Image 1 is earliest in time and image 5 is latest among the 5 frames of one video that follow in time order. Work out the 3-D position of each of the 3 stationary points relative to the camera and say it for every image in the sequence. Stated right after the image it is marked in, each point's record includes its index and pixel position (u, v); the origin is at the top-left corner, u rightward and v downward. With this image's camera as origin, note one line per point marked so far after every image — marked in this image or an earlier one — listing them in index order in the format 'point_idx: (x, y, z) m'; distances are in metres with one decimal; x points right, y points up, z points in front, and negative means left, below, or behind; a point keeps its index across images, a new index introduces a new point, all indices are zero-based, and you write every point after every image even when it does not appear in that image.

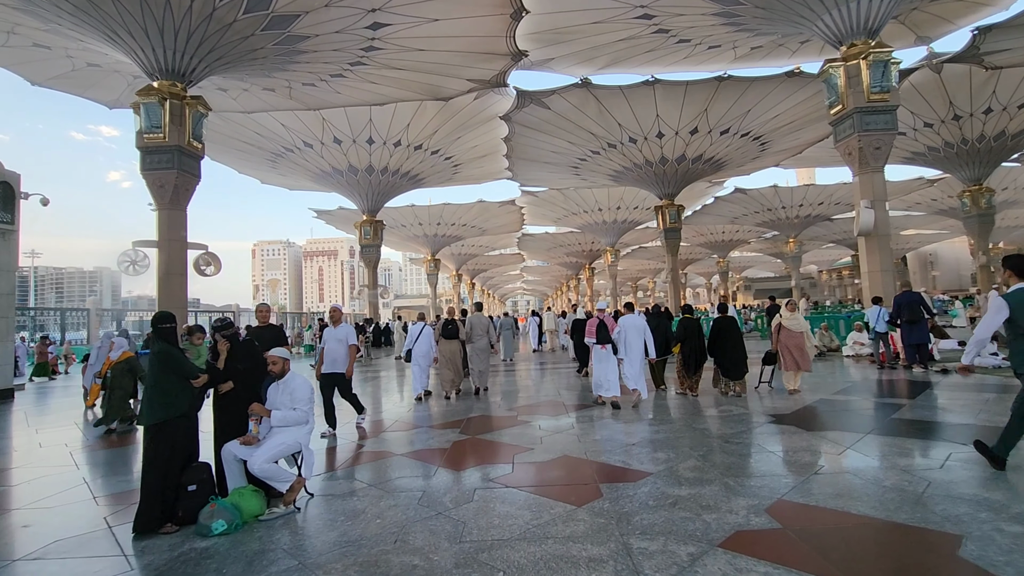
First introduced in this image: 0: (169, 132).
0: (-6.4, +2.9, +9.9) m
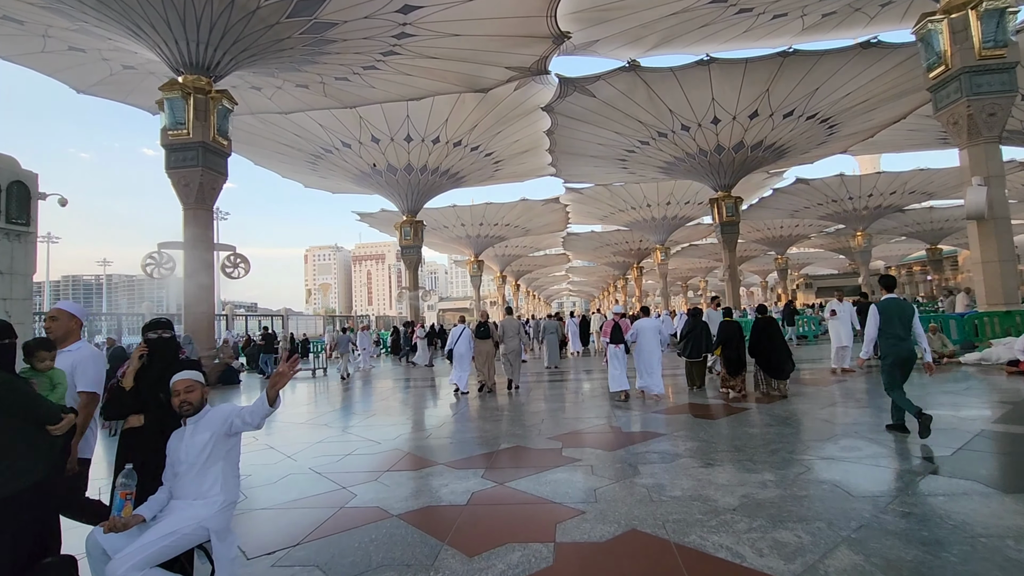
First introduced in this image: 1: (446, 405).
0: (-5.7, +2.9, +9.4) m
1: (-0.9, -1.6, +7.6) m
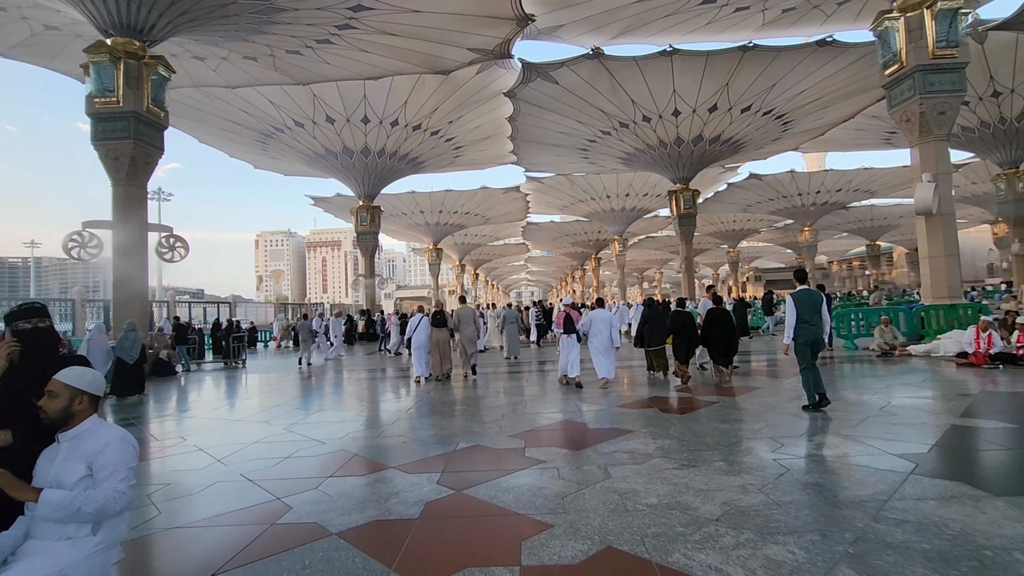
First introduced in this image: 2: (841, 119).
0: (-6.3, +3.1, +8.6) m
1: (-1.5, -1.5, +7.2) m
2: (+12.0, +6.2, +19.1) m
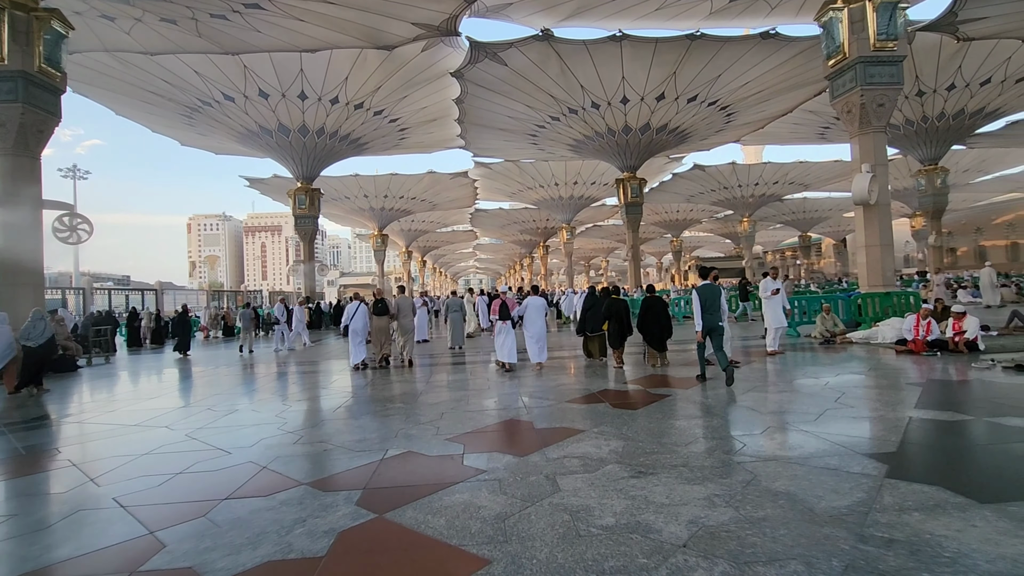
0: (-7.2, +3.3, +7.5) m
1: (-2.2, -1.3, +6.7) m
2: (+10.0, +6.6, +19.7) m
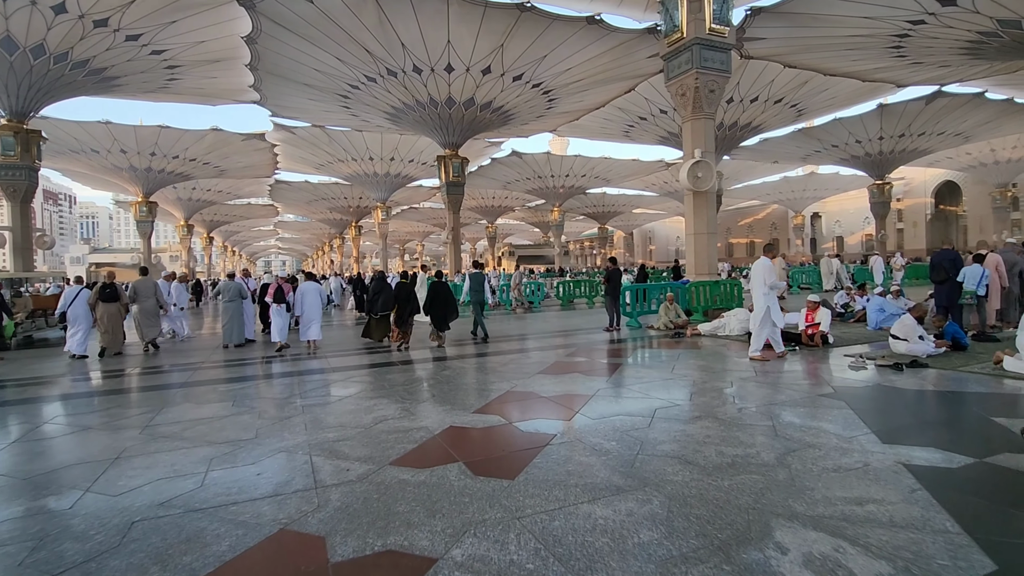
0: (-8.8, +3.6, +2.9) m
1: (-4.0, -1.1, +4.0) m
2: (+3.3, +7.1, +20.2) m
